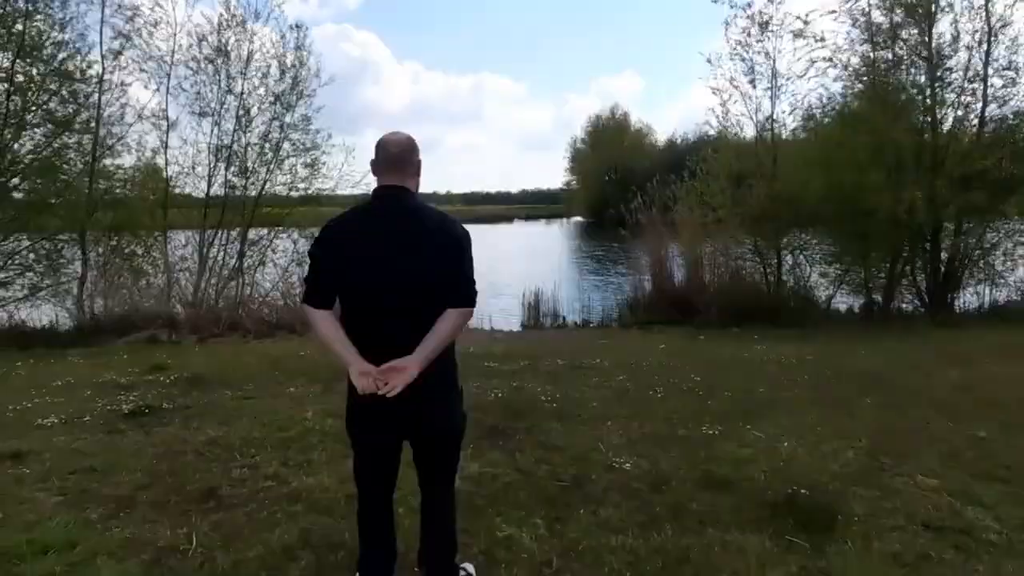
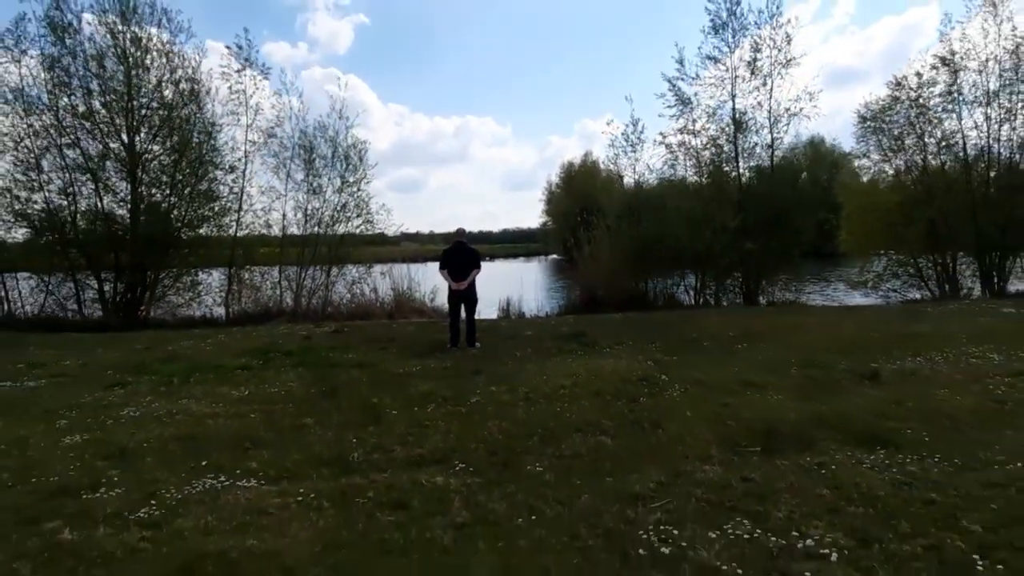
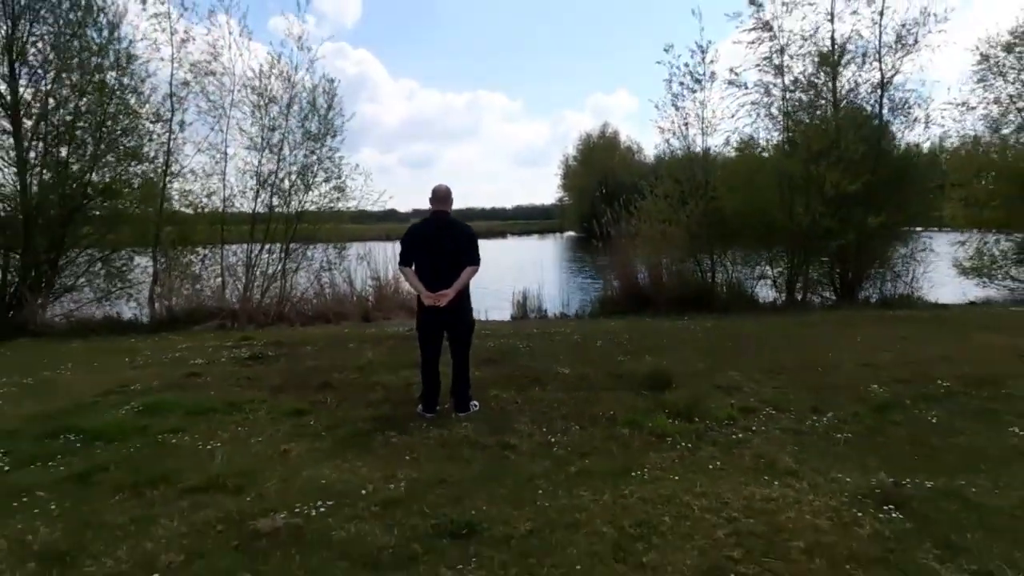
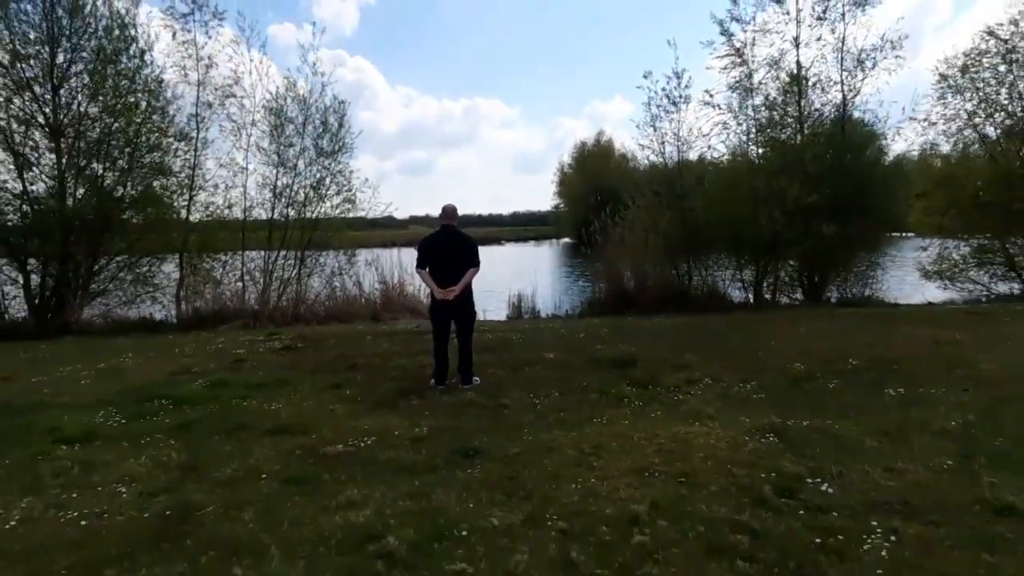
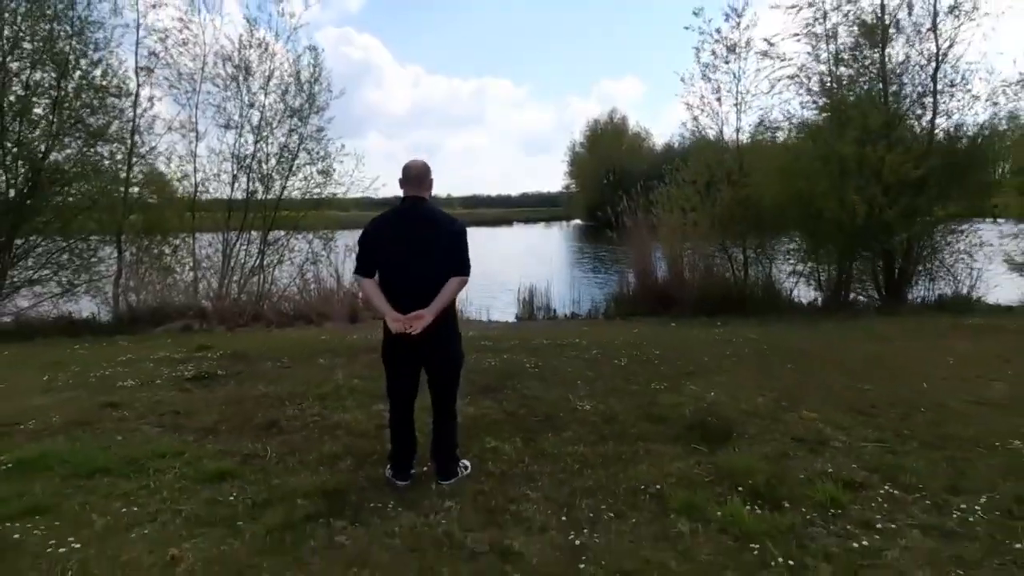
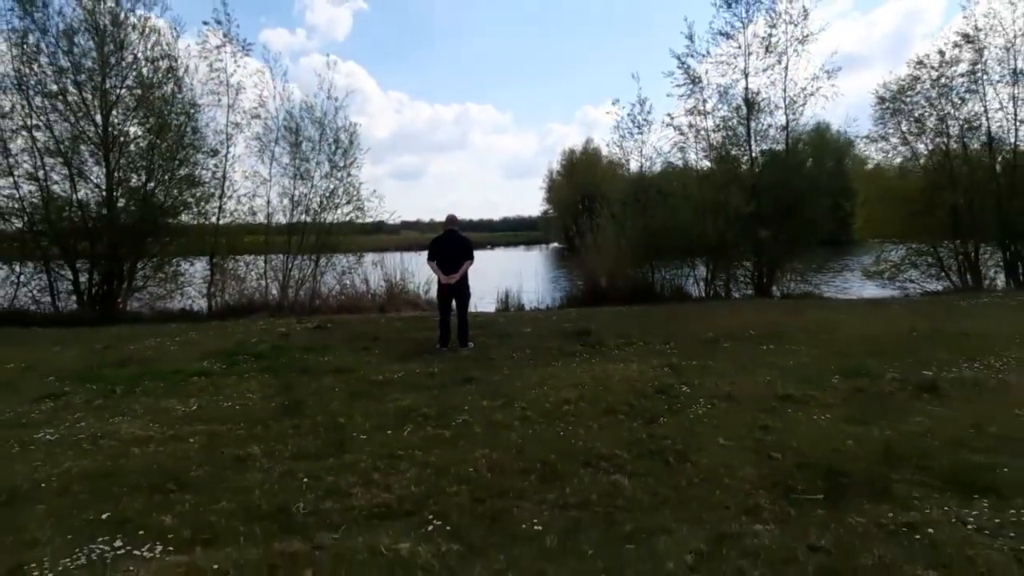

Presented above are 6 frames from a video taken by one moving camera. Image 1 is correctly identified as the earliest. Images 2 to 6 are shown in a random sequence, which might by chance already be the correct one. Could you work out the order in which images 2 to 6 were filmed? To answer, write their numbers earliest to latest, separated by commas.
5, 3, 4, 6, 2
